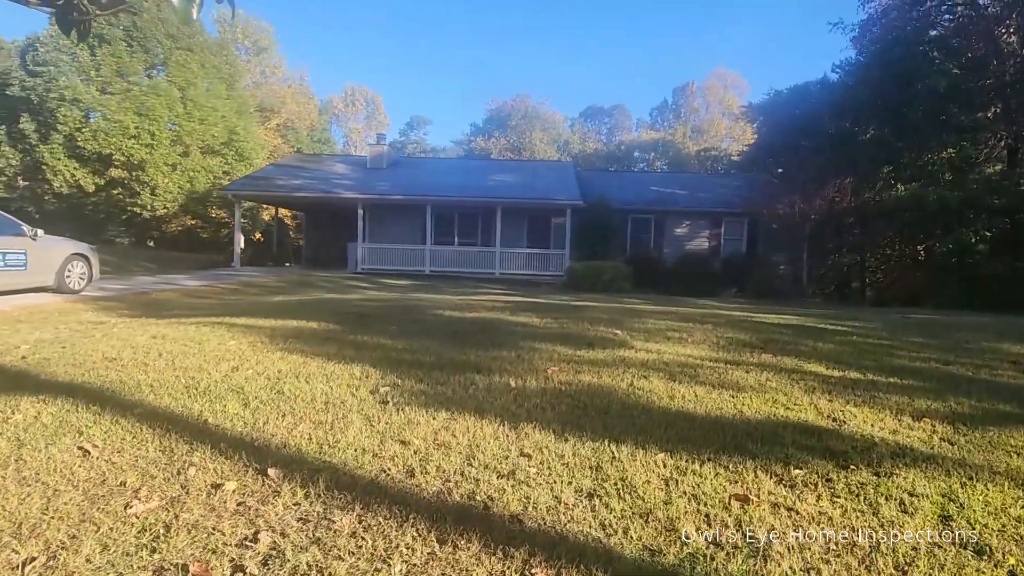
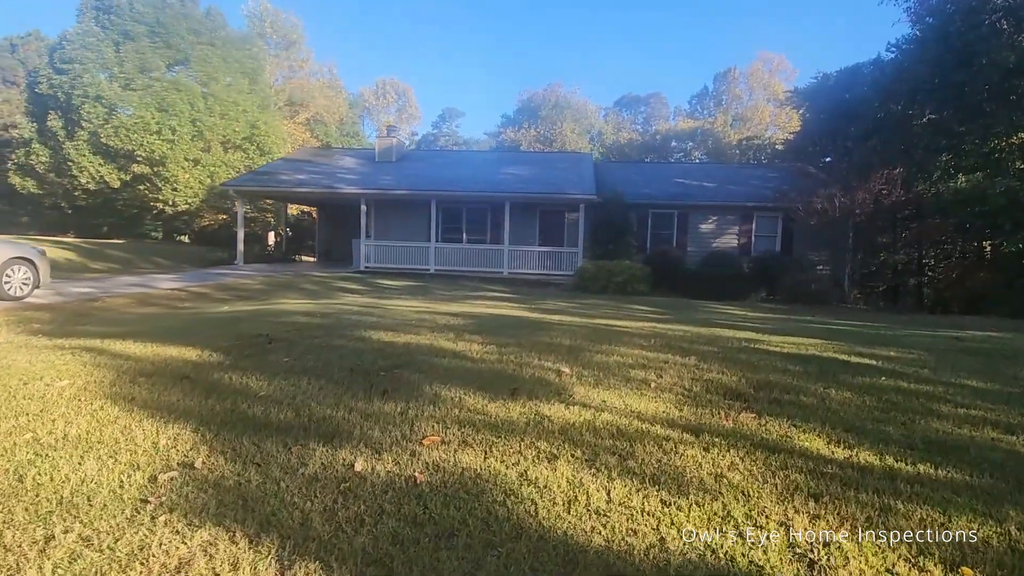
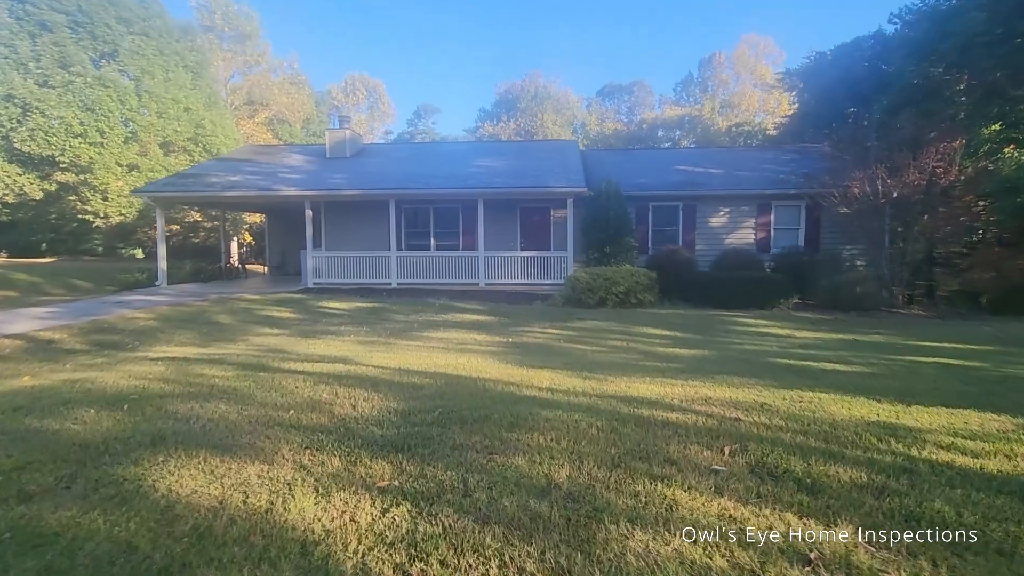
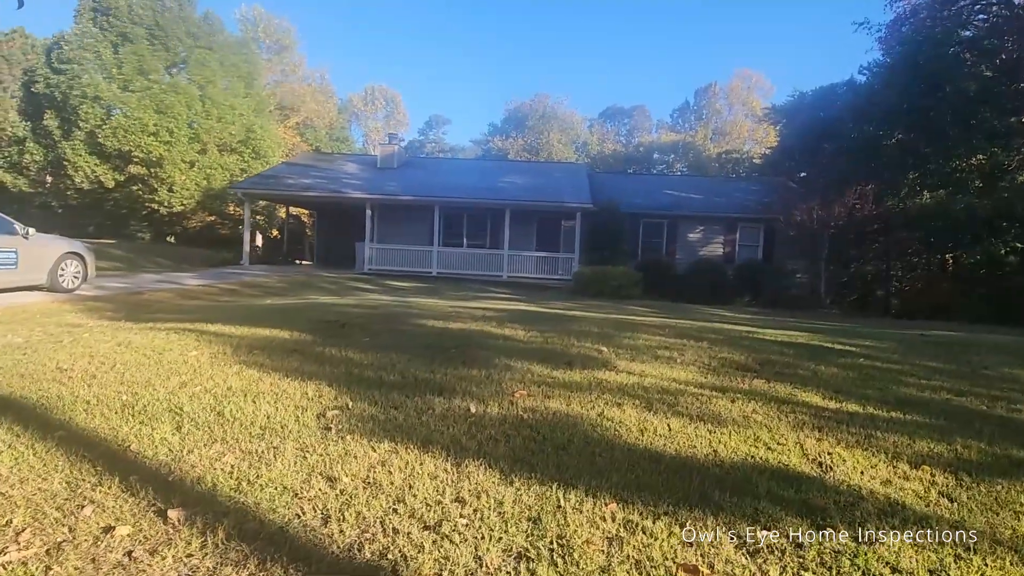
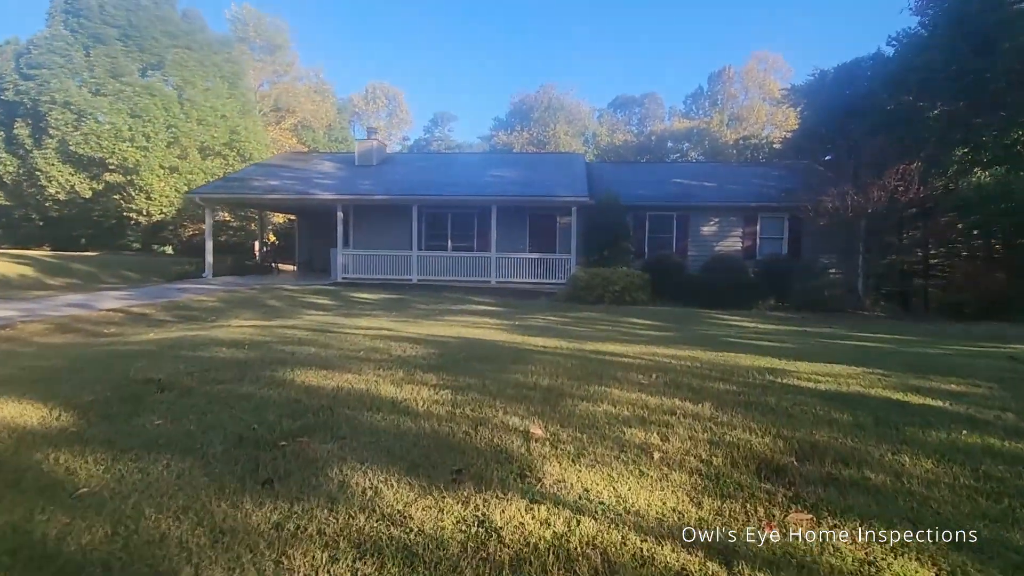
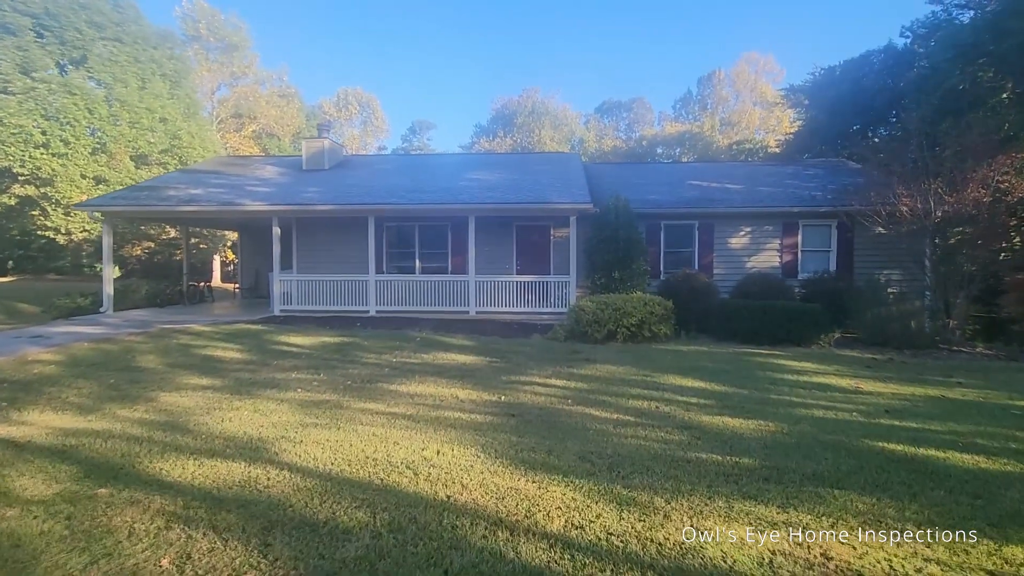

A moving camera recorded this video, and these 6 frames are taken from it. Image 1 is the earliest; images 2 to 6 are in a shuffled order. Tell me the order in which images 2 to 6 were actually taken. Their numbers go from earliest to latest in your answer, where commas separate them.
4, 2, 5, 3, 6
